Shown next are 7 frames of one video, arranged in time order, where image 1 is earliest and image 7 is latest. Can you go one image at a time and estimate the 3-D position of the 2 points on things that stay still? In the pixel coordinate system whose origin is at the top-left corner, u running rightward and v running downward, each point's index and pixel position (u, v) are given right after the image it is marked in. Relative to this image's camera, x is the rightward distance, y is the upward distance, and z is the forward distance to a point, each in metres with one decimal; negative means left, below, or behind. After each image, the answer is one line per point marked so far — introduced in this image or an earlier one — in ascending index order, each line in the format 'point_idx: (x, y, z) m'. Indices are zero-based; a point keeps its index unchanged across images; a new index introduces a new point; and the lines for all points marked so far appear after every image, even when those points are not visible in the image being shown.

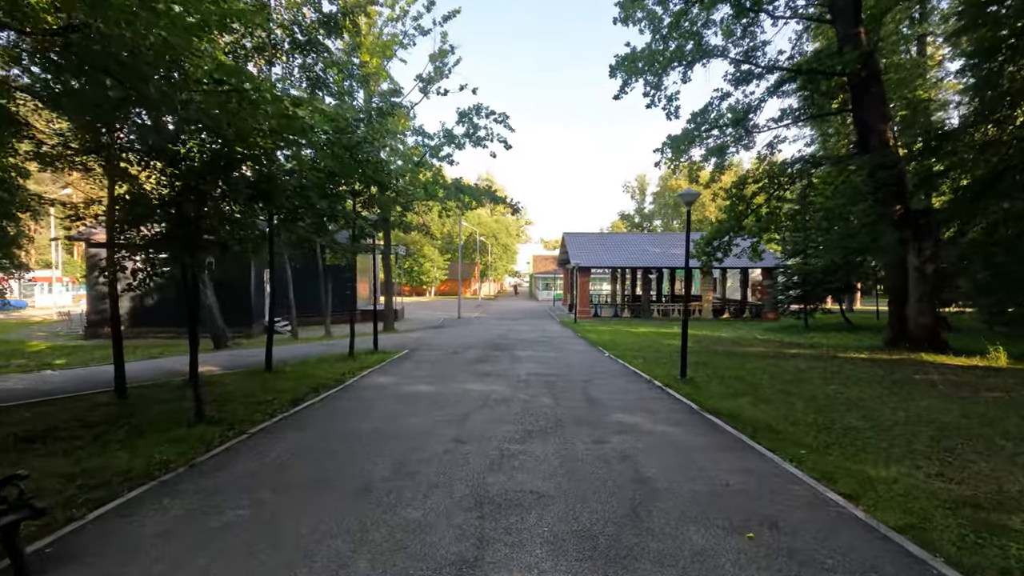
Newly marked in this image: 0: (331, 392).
0: (-3.3, -1.9, +9.7) m
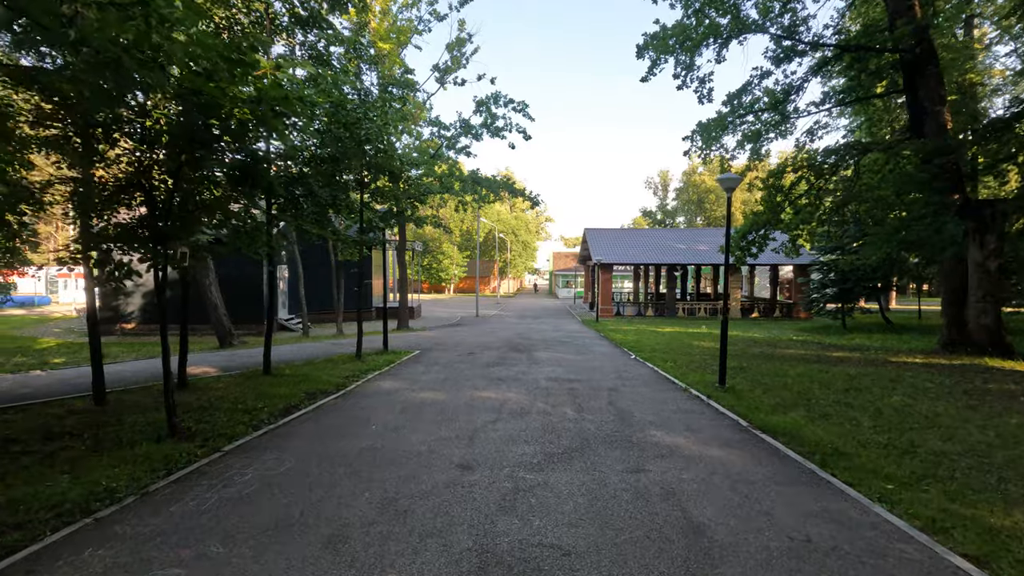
0: (-3.0, -1.8, +8.7) m
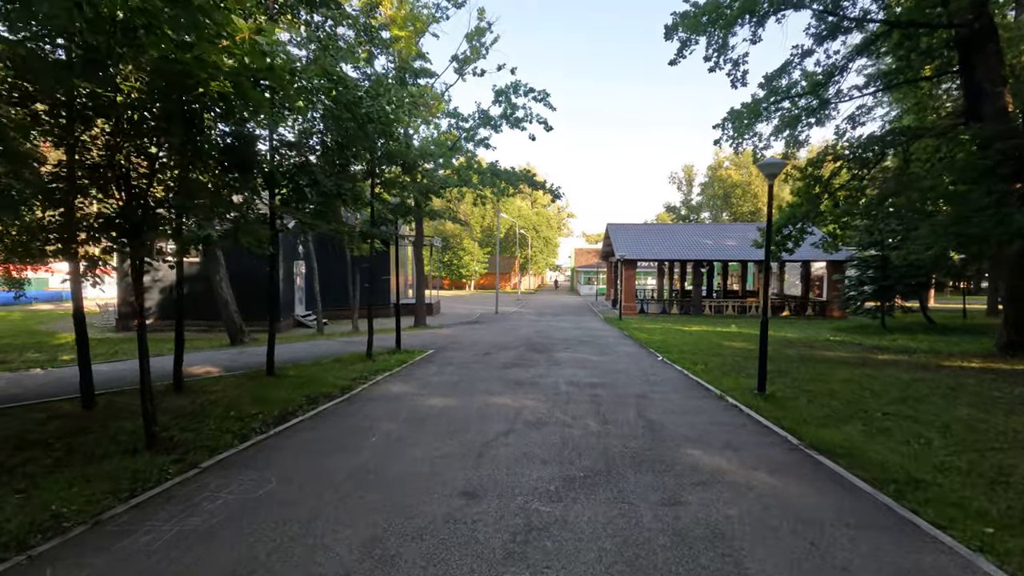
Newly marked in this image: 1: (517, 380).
0: (-2.7, -1.8, +8.1) m
1: (+0.1, -1.7, +10.0) m
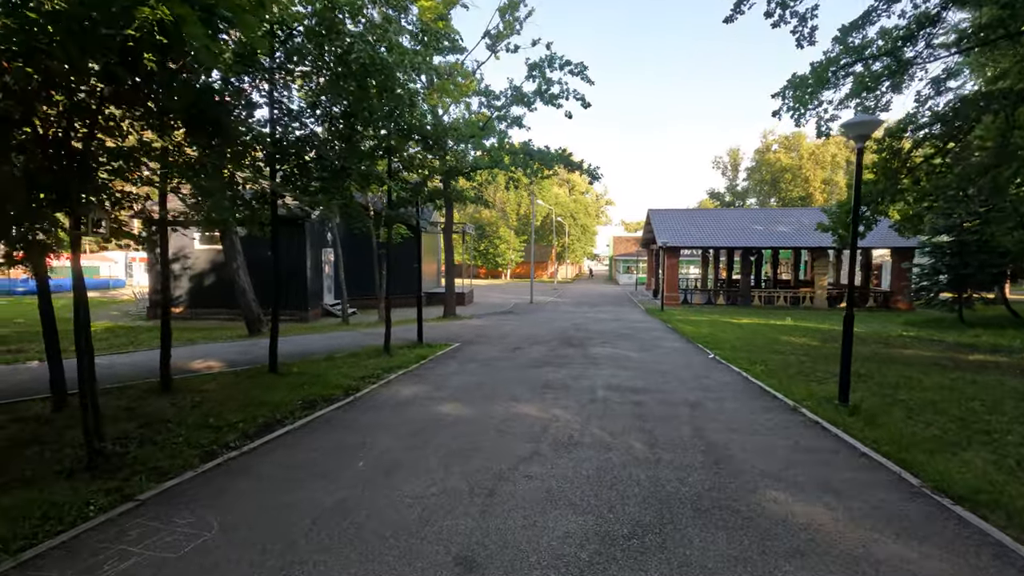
0: (-2.4, -1.6, +7.0) m
1: (+0.6, -1.5, +8.7) m
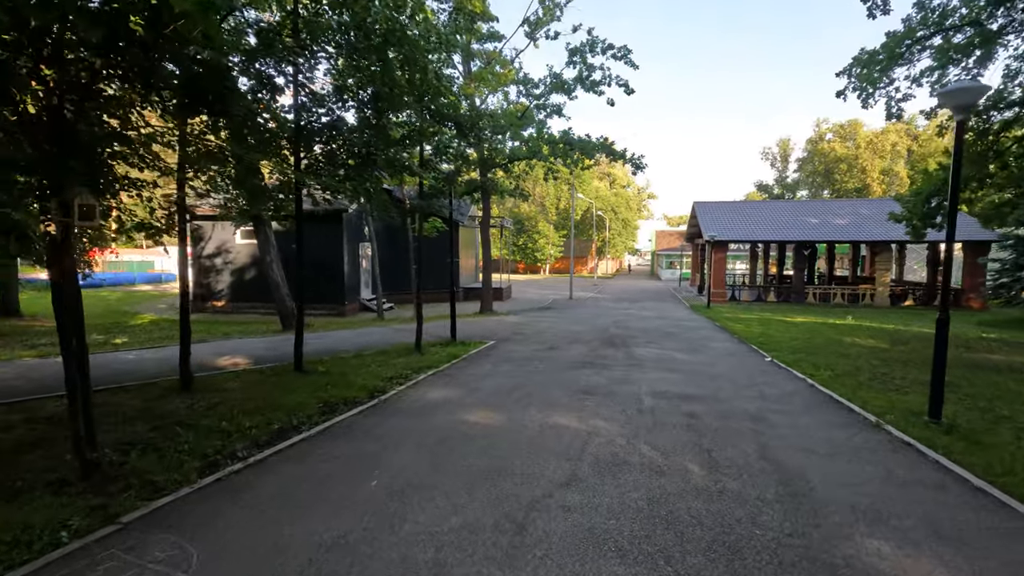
0: (-2.0, -1.5, +6.4) m
1: (+1.1, -1.5, +7.9) m
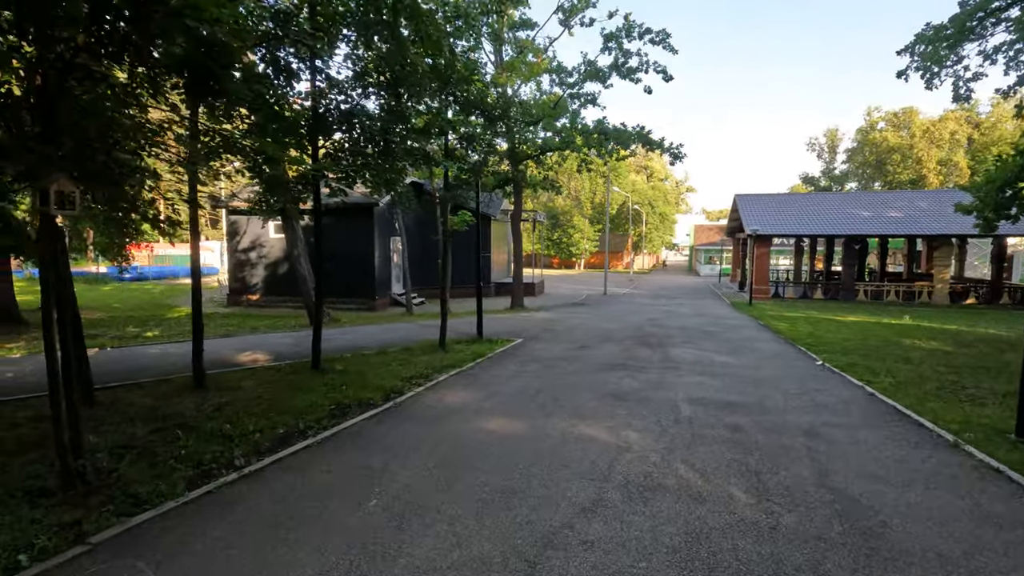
0: (-1.7, -1.5, +6.0) m
1: (+1.5, -1.4, +7.3) m
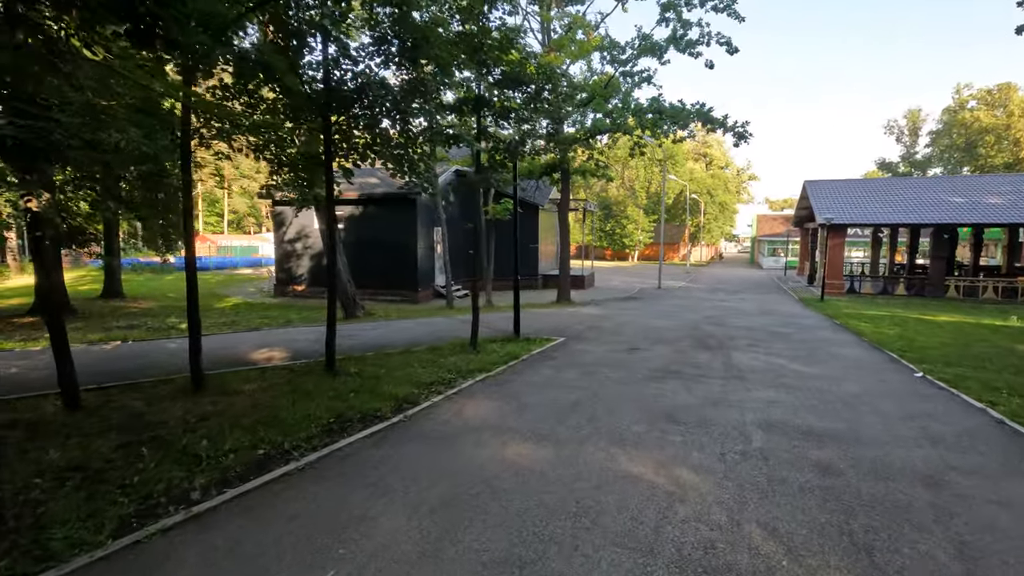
0: (-1.5, -1.4, +5.1) m
1: (+1.8, -1.4, +6.1) m
